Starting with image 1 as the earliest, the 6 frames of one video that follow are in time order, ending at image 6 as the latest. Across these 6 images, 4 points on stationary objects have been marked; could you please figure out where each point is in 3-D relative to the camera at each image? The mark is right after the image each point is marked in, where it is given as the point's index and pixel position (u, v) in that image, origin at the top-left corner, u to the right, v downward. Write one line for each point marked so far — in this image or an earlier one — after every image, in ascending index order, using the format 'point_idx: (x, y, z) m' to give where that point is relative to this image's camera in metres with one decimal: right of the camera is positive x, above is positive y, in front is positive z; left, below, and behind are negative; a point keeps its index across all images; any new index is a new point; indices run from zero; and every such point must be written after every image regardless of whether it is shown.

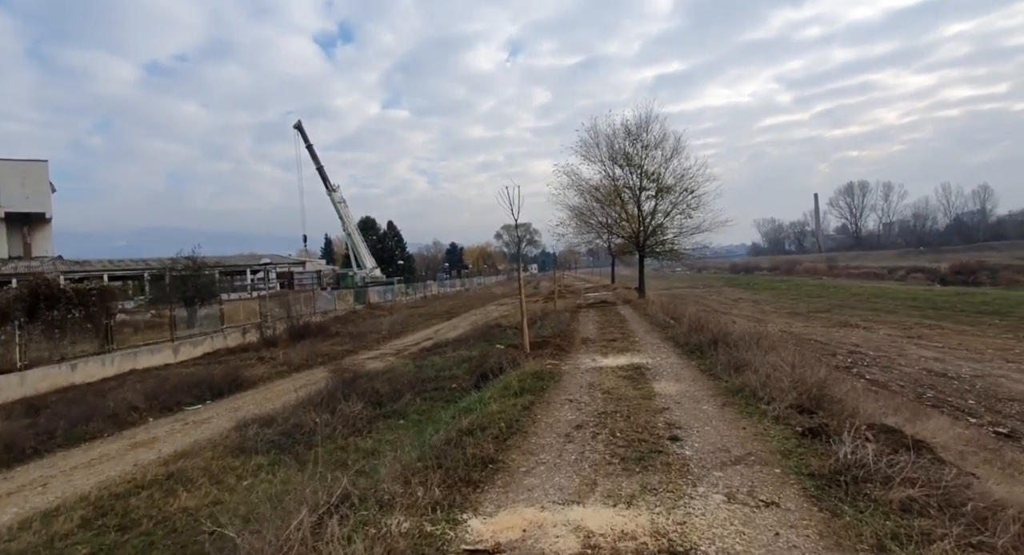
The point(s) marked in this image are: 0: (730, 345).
0: (+4.1, -1.3, +8.3) m
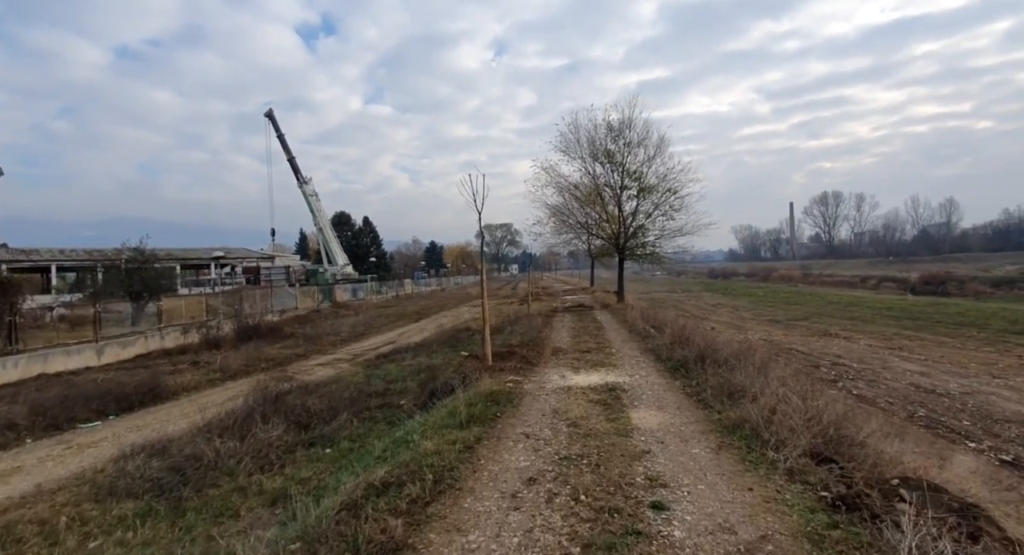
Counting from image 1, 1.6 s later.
0: (+3.4, -1.4, +7.2) m
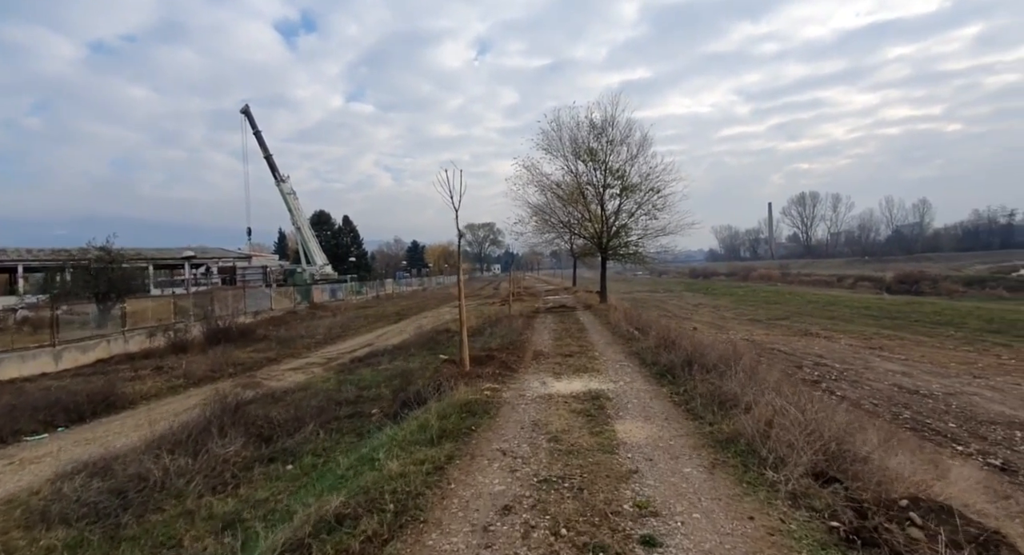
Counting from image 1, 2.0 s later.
0: (+3.0, -1.4, +6.8) m
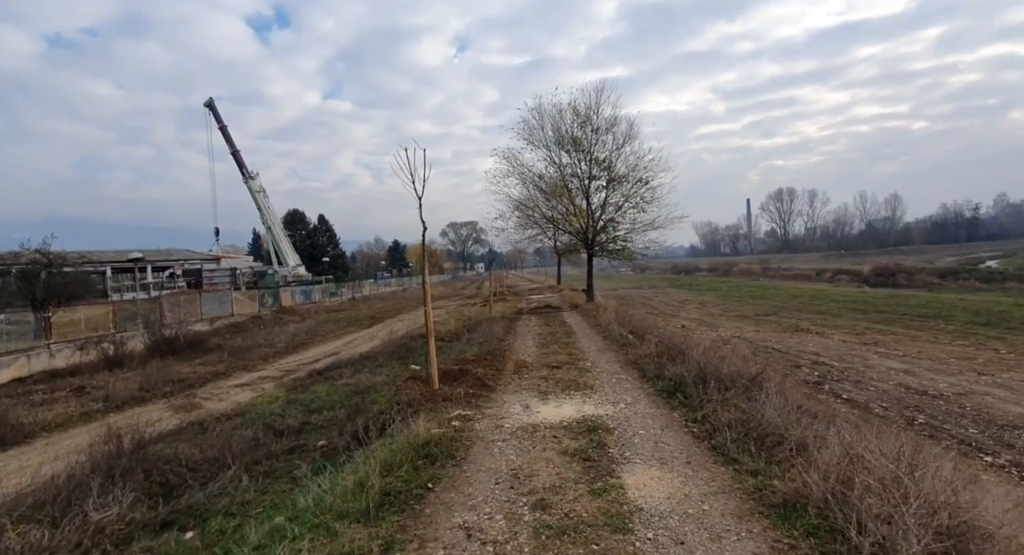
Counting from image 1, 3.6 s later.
0: (+2.7, -1.3, +5.6) m
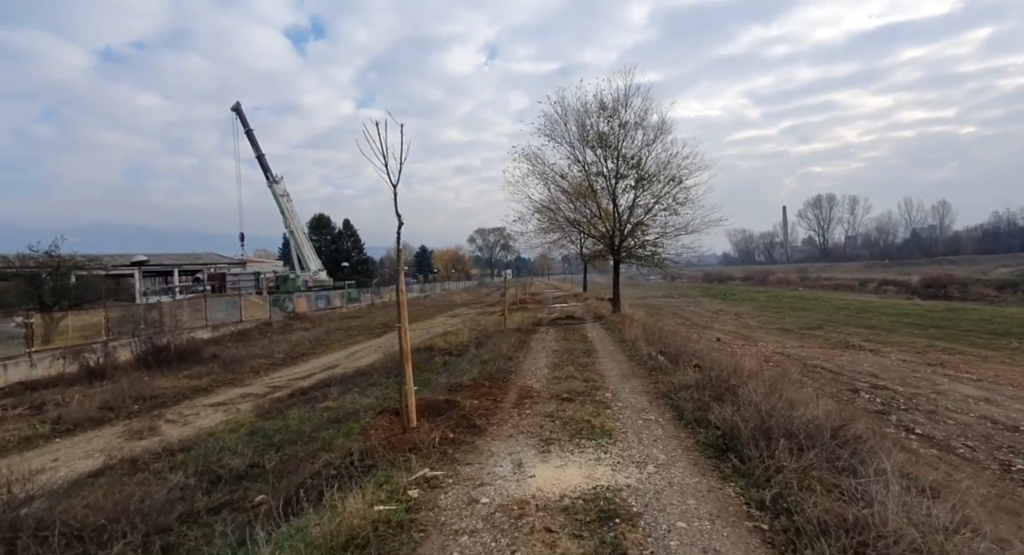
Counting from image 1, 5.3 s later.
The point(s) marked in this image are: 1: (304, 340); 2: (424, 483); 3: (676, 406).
0: (+2.6, -1.5, +3.9) m
1: (-8.6, -2.6, +18.4) m
2: (-0.8, -1.8, +4.0) m
3: (+2.1, -1.7, +5.9) m
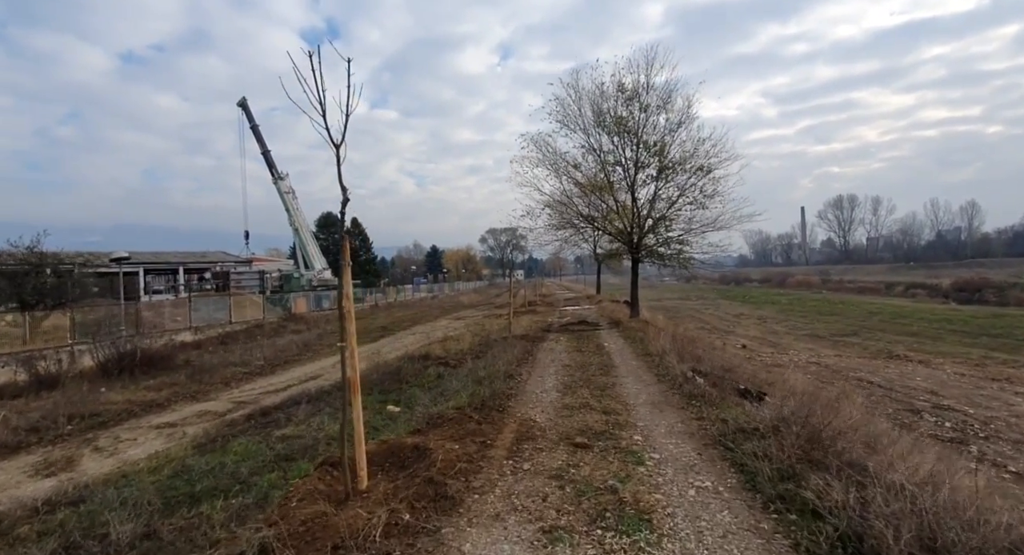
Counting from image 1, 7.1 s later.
0: (+2.4, -1.5, +2.0) m
1: (-8.3, -2.5, +16.9) m
2: (-0.9, -1.8, +2.3) m
3: (+2.1, -1.7, +4.1) m
